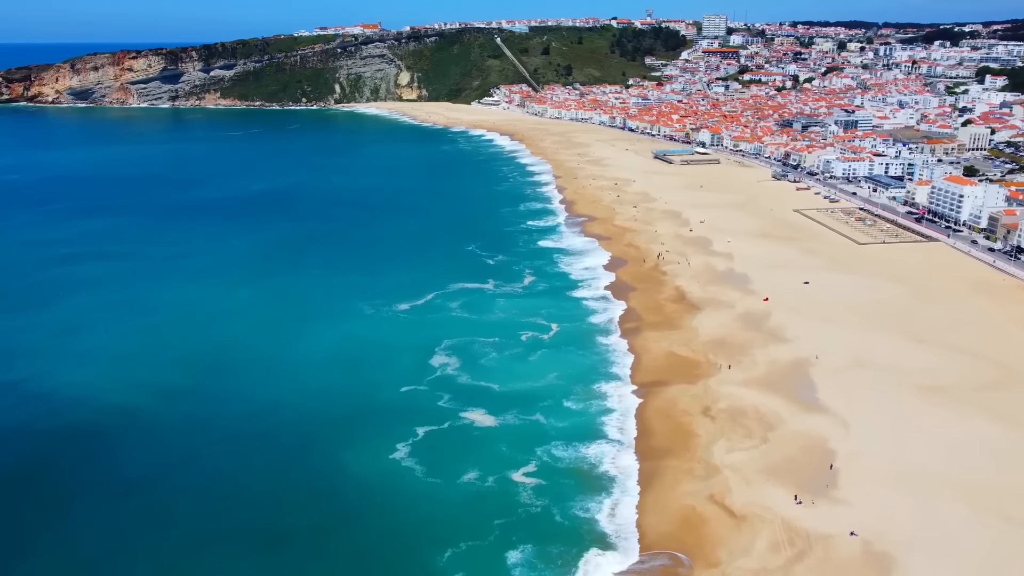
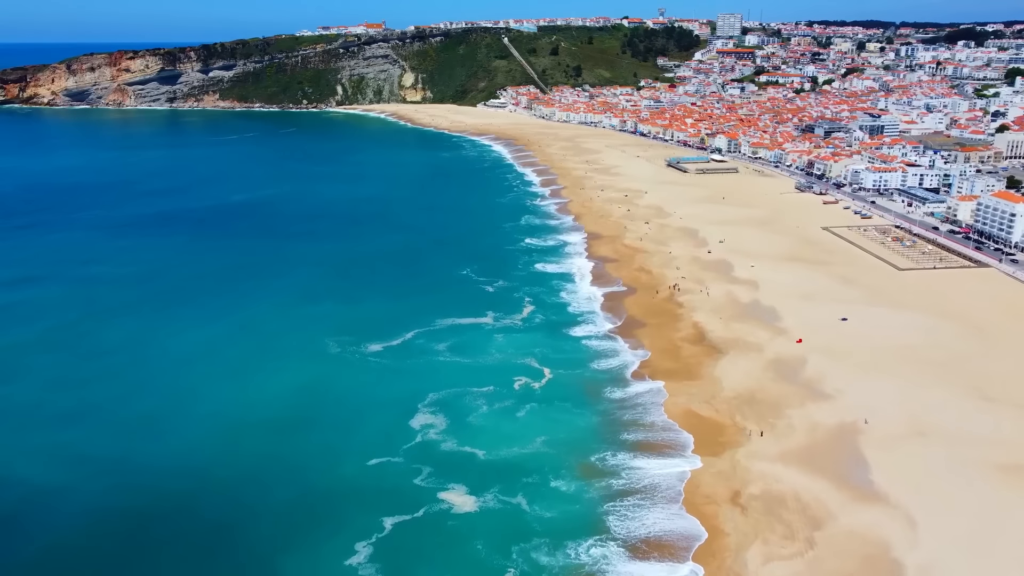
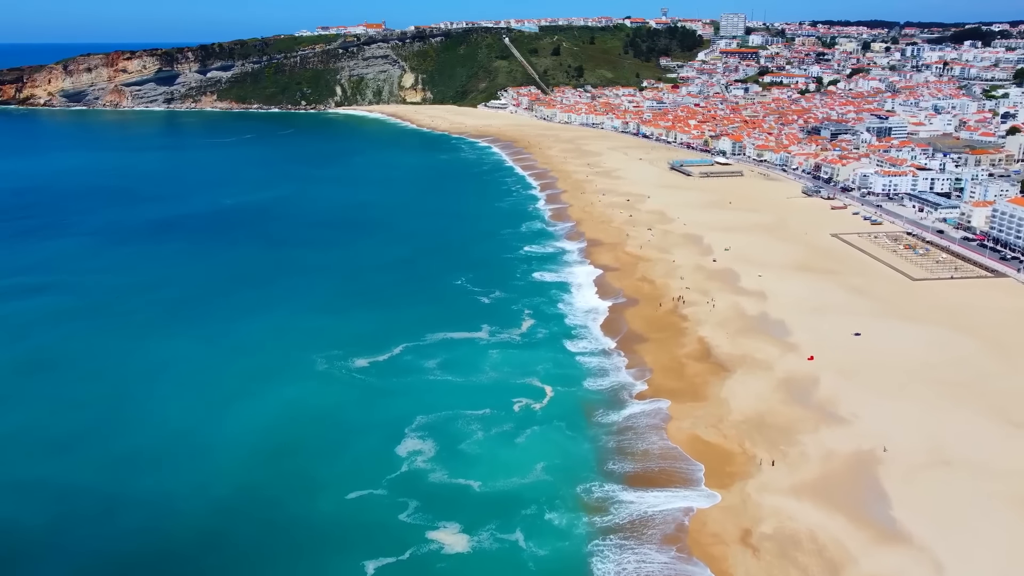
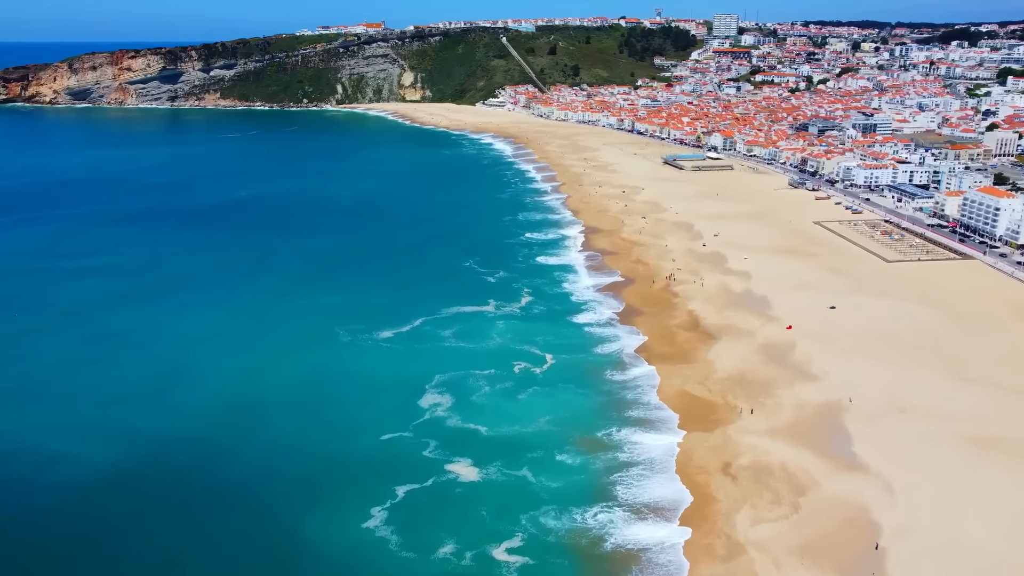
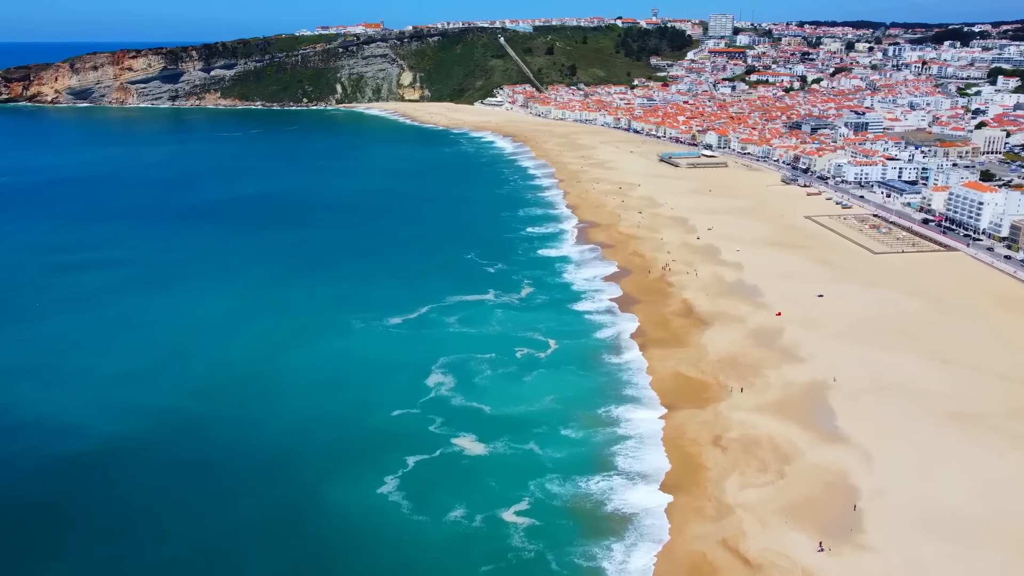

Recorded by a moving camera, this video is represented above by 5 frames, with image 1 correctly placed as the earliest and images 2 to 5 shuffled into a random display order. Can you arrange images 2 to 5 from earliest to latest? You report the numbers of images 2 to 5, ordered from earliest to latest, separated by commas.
5, 4, 2, 3
